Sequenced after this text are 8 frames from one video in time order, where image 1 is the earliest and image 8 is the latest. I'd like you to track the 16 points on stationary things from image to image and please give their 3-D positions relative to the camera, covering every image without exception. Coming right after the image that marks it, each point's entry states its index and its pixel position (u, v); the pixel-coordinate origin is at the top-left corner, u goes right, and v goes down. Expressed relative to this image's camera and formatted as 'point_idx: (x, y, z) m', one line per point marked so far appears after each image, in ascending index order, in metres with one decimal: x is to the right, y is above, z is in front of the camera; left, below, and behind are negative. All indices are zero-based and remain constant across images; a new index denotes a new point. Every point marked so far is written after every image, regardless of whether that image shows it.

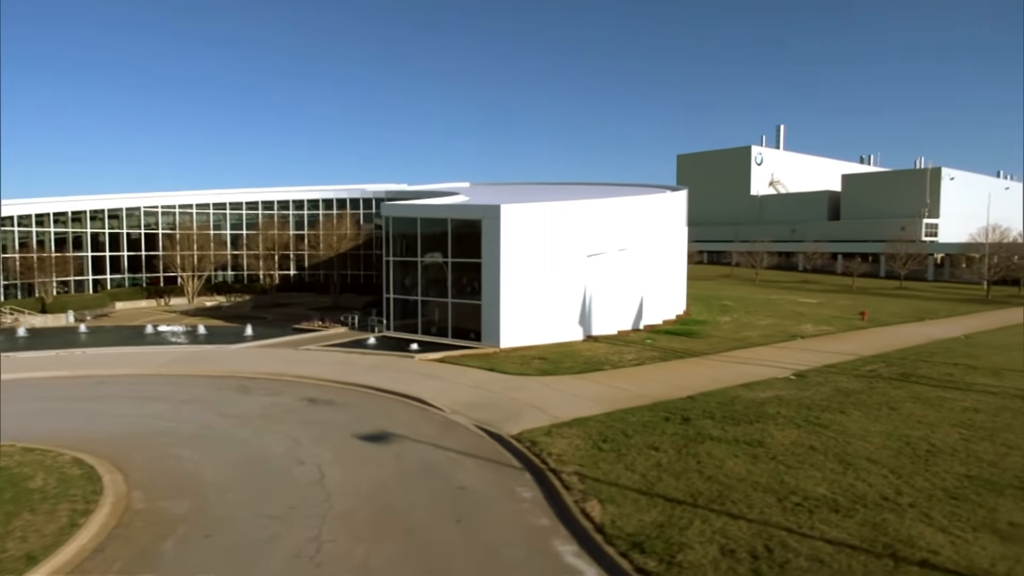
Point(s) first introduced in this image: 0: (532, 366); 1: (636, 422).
0: (+0.3, -1.3, +10.5) m
1: (+1.4, -1.5, +7.3) m
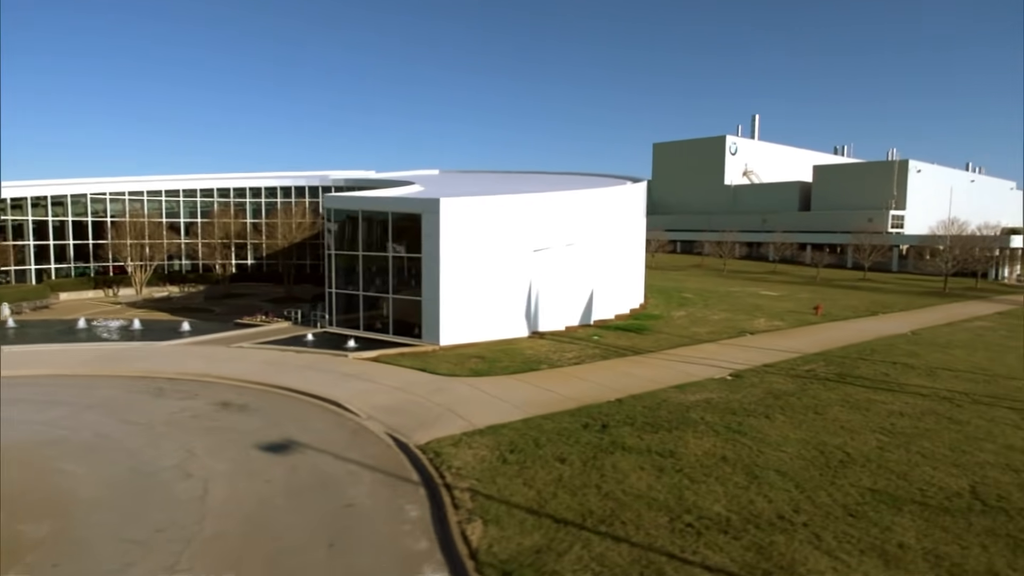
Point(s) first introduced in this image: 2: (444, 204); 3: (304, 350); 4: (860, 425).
0: (-0.7, -1.2, +10.2) m
1: (+0.4, -1.6, +7.0) m
2: (-1.2, +1.5, +11.2) m
3: (-3.7, -1.1, +11.4) m
4: (+4.1, -1.6, +7.4) m
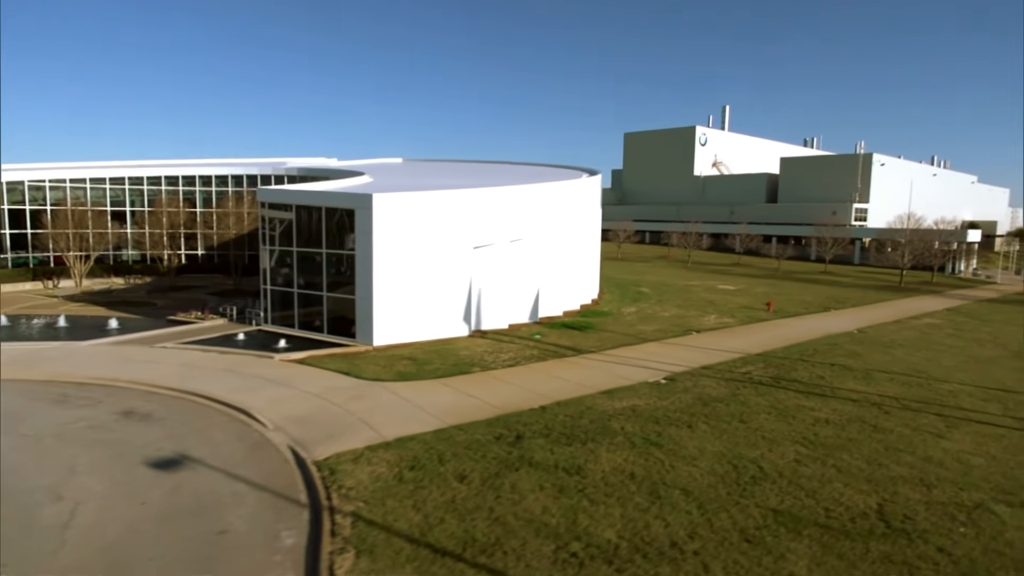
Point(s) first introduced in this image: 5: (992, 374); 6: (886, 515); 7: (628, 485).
0: (-1.8, -1.2, +9.8) m
1: (-0.5, -1.6, +6.7) m
2: (-2.3, +1.5, +10.8) m
3: (-4.8, -1.1, +11.0) m
4: (+3.1, -1.7, +7.2) m
5: (+8.0, -1.5, +10.7) m
6: (+3.1, -1.9, +5.3) m
7: (+1.0, -1.8, +5.7) m
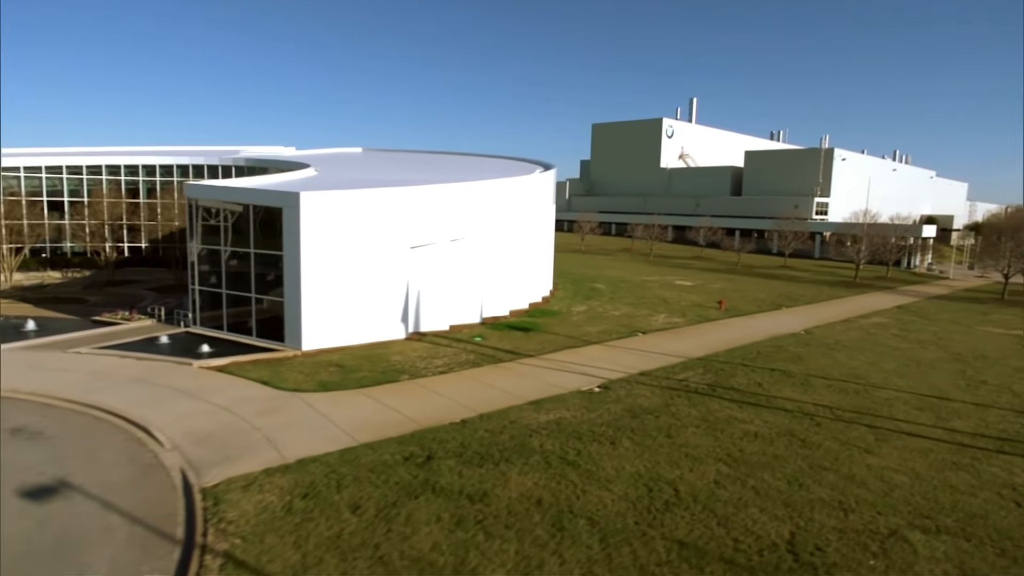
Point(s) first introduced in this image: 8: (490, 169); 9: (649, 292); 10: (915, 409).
0: (-2.8, -1.3, +9.4) m
1: (-1.5, -1.7, +6.3) m
2: (-3.4, +1.4, +10.3) m
3: (-5.9, -1.1, +10.4) m
4: (+2.1, -1.8, +7.0) m
5: (+6.9, -1.5, +10.6) m
6: (+2.2, -2.0, +5.0) m
7: (+0.2, -1.9, +5.3) m
8: (-0.7, +3.7, +19.8) m
9: (+4.3, -0.1, +19.8) m
10: (+5.7, -1.7, +9.0) m
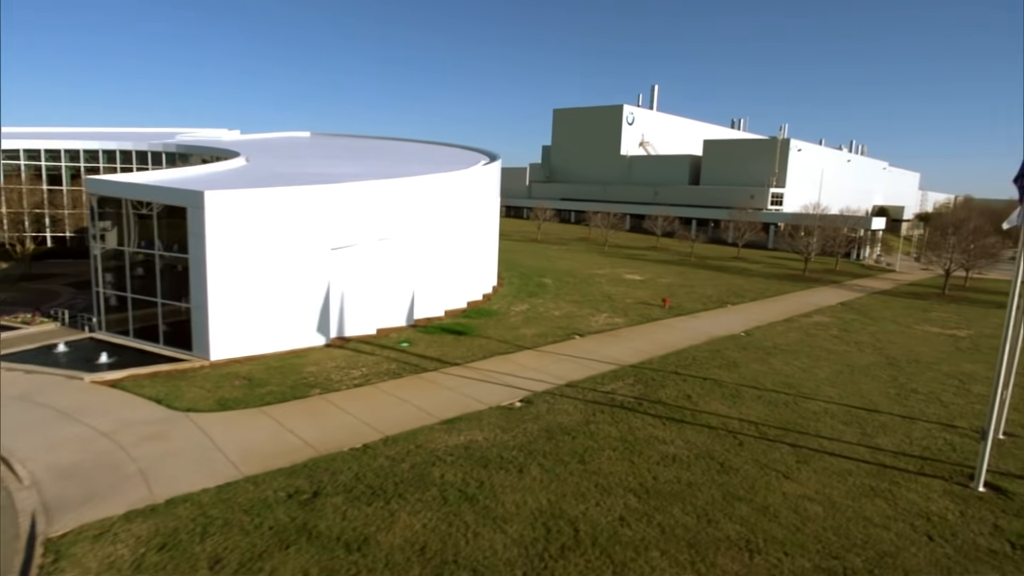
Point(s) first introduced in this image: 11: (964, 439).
0: (-4.0, -1.4, +8.7) m
1: (-2.4, -1.9, +5.8) m
2: (-4.5, +1.3, +9.5) m
3: (-7.1, -1.2, +9.6) m
4: (+1.1, -2.0, +6.6) m
5: (+5.7, -1.6, +10.5) m
6: (+1.3, -2.3, +4.7) m
7: (-0.8, -2.1, +4.9) m
8: (-2.3, +3.8, +19.1) m
9: (+2.6, 0.0, +19.5) m
10: (+4.5, -1.9, +8.8) m
11: (+6.0, -2.0, +8.5) m
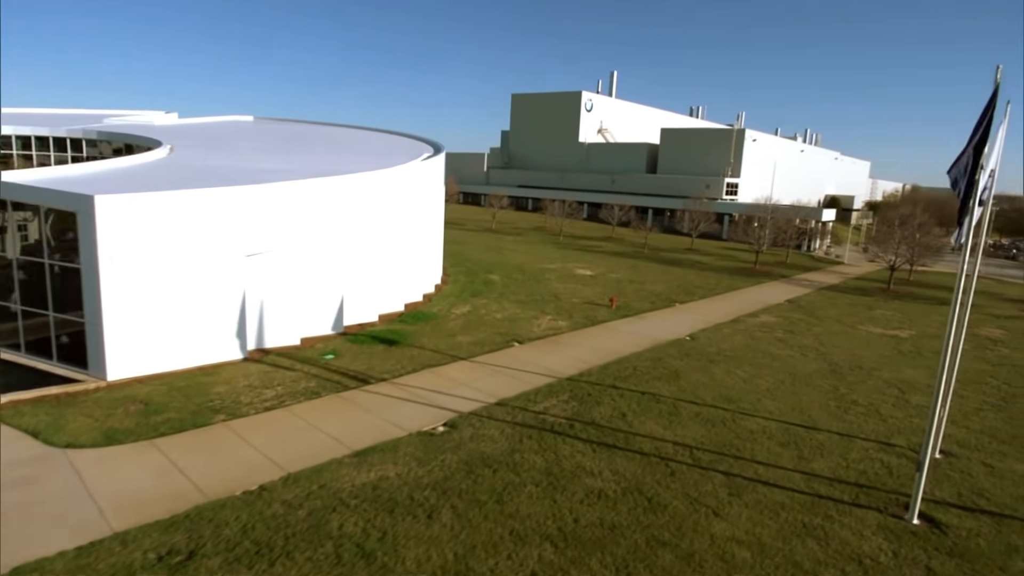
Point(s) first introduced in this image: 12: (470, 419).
0: (-5.0, -1.6, +7.9) m
1: (-3.3, -2.2, +5.1) m
2: (-5.5, +1.2, +8.6) m
3: (-8.1, -1.4, +8.6) m
4: (+0.3, -2.2, +6.1) m
5: (+4.6, -1.8, +10.2) m
6: (+0.6, -2.6, +4.2) m
7: (-1.5, -2.5, +4.3) m
8: (-3.9, +3.9, +18.2) m
9: (+1.0, +0.1, +19.0) m
10: (+3.5, -2.1, +8.5) m
11: (+5.0, -2.2, +8.3) m
12: (-0.5, -1.7, +8.5) m
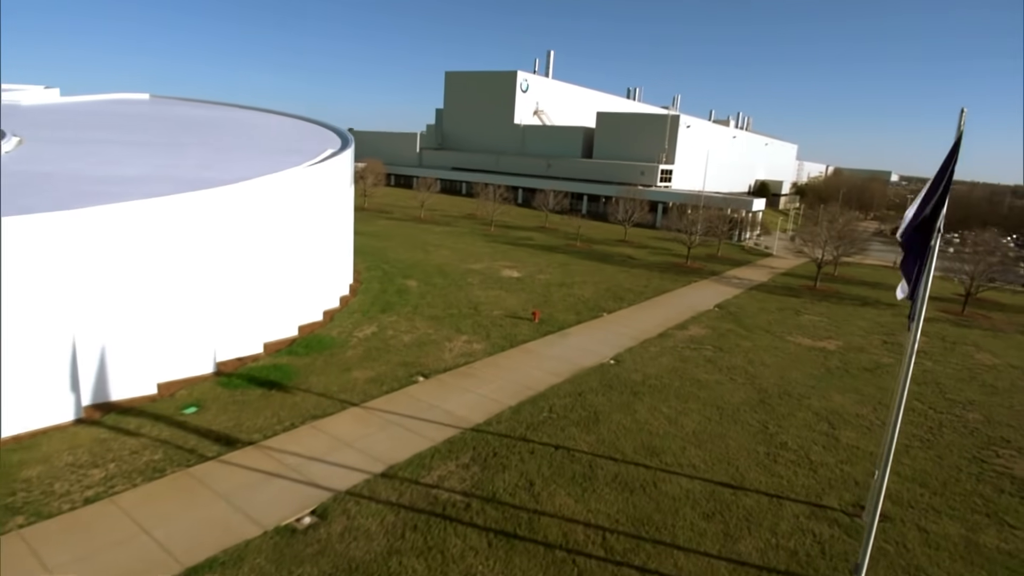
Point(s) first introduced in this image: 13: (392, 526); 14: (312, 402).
0: (-6.2, -2.3, +6.1) m
1: (-4.2, -3.0, +3.5) m
2: (-6.8, +0.5, +6.6) m
3: (-9.4, -2.1, +6.5) m
4: (-0.8, -3.0, +4.8) m
5: (+3.2, -2.3, +9.3) m
6: (-0.3, -3.4, +3.0) m
7: (-2.4, -3.3, +2.8) m
8: (-6.1, +3.6, +16.2) m
9: (-1.3, -0.2, +17.6) m
10: (+2.2, -2.7, +7.5) m
11: (+3.7, -2.8, +7.4) m
12: (-1.8, -2.4, +7.1) m
13: (-1.3, -2.5, +6.7) m
14: (-3.1, -1.7, +9.8) m
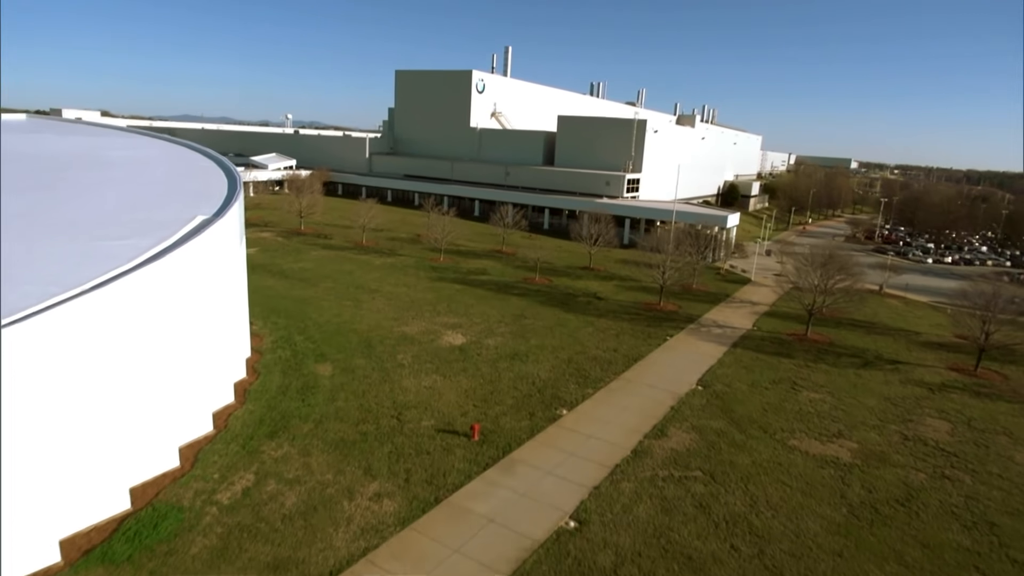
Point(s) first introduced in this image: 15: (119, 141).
0: (-6.9, -4.6, +2.4) m
1: (-4.8, -5.4, -0.2) m
2: (-7.7, -1.8, +2.8) m
3: (-10.2, -4.5, +2.6) m
4: (-1.5, -5.2, +1.4) m
5: (+2.2, -4.4, +6.0) m
6: (-0.9, -5.7, -0.5) m
7: (-3.0, -5.6, -0.7) m
8: (-7.5, +1.5, +12.4) m
9: (-2.7, -2.1, +14.1) m
10: (+1.4, -4.8, +4.2) m
11: (+2.9, -4.9, +4.2) m
12: (-2.6, -4.6, +3.6) m
13: (-2.0, -4.7, +3.3) m
14: (-4.0, -3.9, +6.2) m
15: (-10.9, +3.6, +17.2) m
